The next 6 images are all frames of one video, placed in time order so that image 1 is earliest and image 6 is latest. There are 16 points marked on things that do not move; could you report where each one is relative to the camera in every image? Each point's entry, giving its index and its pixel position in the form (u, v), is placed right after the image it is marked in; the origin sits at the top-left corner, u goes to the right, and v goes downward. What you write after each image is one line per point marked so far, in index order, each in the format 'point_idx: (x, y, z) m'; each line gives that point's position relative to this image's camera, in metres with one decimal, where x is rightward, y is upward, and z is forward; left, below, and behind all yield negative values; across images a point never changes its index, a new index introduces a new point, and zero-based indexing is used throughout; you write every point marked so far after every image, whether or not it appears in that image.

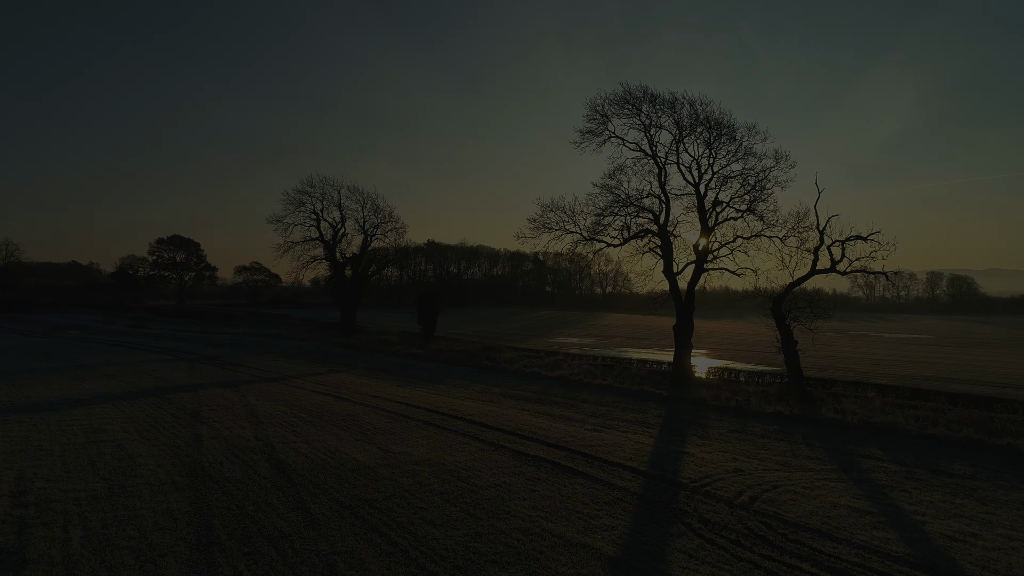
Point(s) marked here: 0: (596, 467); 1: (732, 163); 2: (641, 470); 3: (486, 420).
0: (+1.5, -3.2, +9.9) m
1: (+7.7, +4.4, +19.8) m
2: (+2.3, -3.2, +10.0) m
3: (-0.6, -3.2, +13.7) m
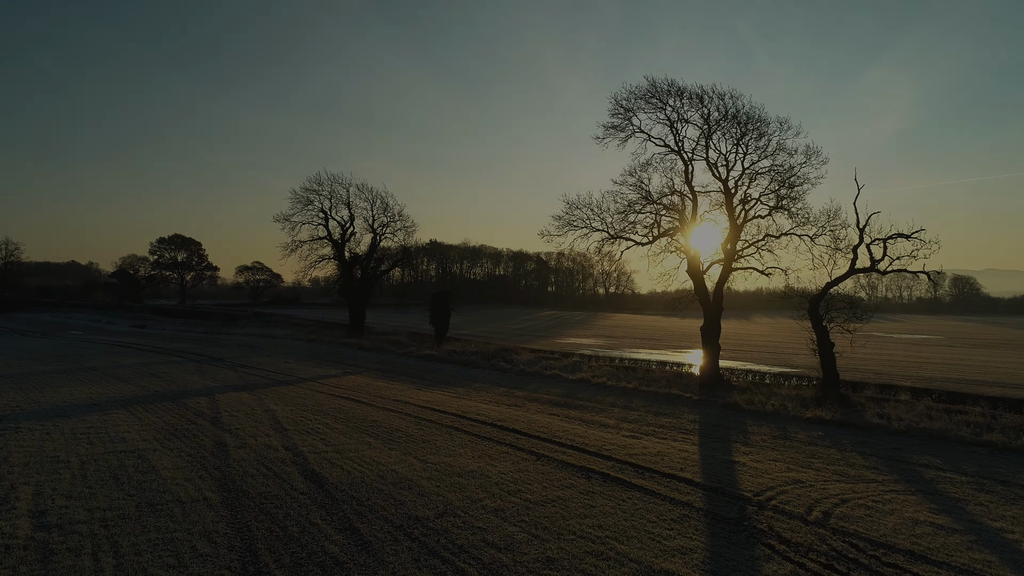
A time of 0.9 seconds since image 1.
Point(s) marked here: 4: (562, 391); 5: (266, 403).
0: (+2.3, -3.2, +9.3) m
1: (+8.5, +4.4, +19.1) m
2: (+3.1, -3.2, +9.4) m
3: (+0.1, -3.2, +13.1) m
4: (+1.7, -3.5, +19.1) m
5: (-6.2, -2.9, +14.2) m
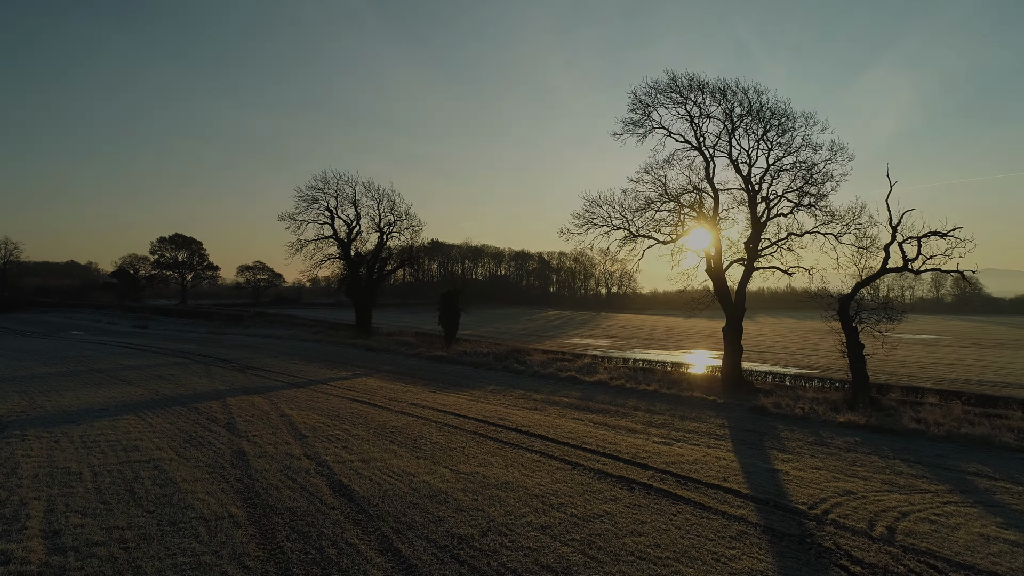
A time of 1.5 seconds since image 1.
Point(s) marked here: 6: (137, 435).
0: (+2.9, -3.2, +8.8) m
1: (+9.1, +4.4, +18.6) m
2: (+3.7, -3.2, +8.9) m
3: (+0.7, -3.2, +12.6) m
4: (+2.3, -3.5, +18.6) m
5: (-5.6, -2.9, +13.7) m
6: (-6.9, -2.7, +10.3) m
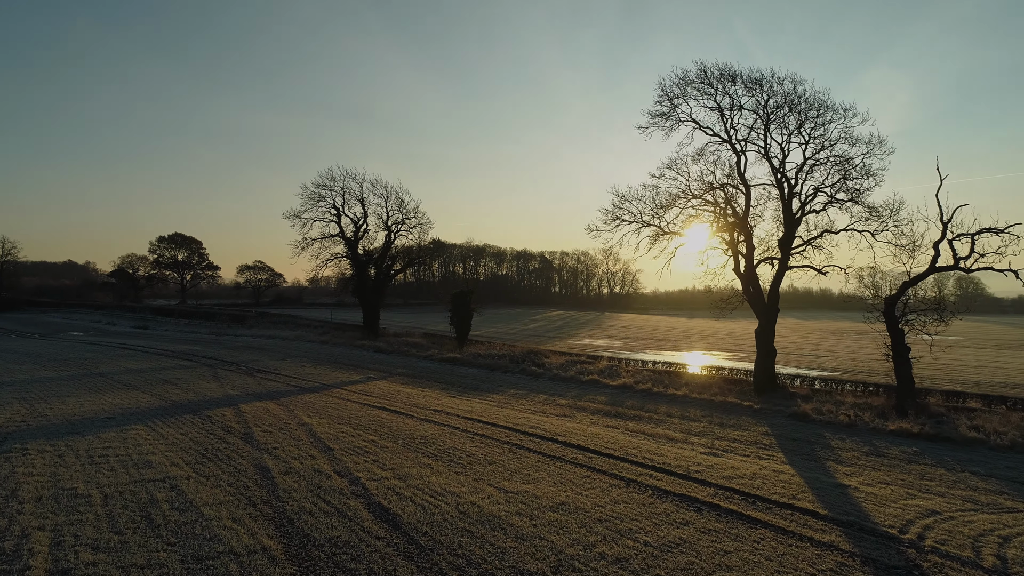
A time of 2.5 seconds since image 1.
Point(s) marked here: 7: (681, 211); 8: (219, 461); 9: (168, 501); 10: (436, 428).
0: (+3.6, -3.2, +8.0) m
1: (+9.8, +4.4, +17.8) m
2: (+4.4, -3.2, +8.0) m
3: (+1.5, -3.2, +11.8) m
4: (+3.0, -3.5, +17.8) m
5: (-4.9, -2.9, +12.8) m
6: (-6.1, -2.7, +9.4) m
7: (+5.6, +2.5, +18.4) m
8: (-4.6, -2.7, +8.7) m
9: (-4.3, -2.6, +6.9) m
10: (-1.7, -3.1, +12.3) m
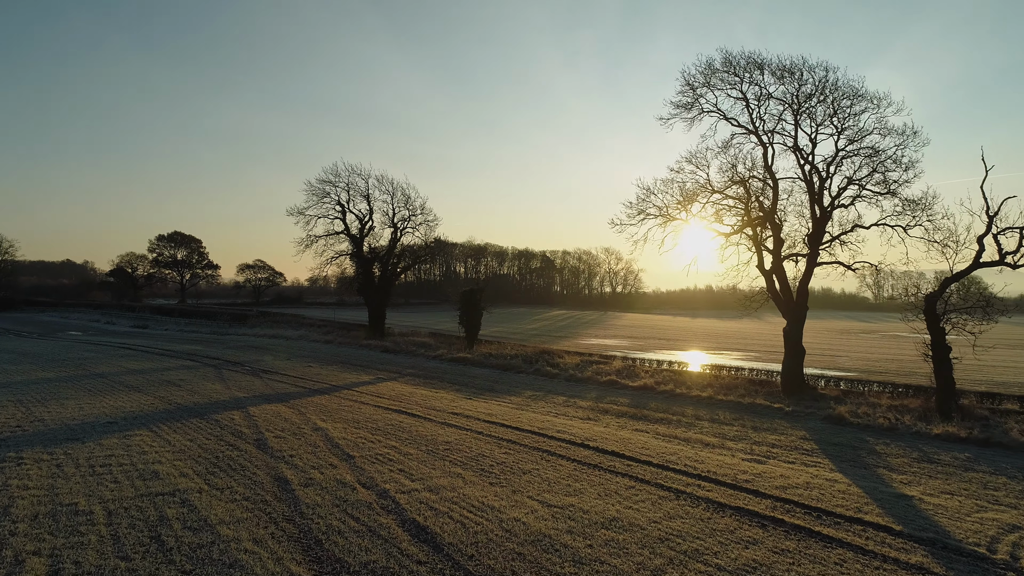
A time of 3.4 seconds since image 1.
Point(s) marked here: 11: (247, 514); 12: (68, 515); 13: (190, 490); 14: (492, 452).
0: (+4.2, -3.1, +7.2) m
1: (+10.4, +4.5, +17.1) m
2: (+5.0, -3.1, +7.3) m
3: (+2.0, -3.1, +11.0) m
4: (+3.6, -3.4, +17.1) m
5: (-4.3, -2.8, +12.1) m
6: (-5.5, -2.6, +8.7) m
7: (+6.2, +2.6, +17.7) m
8: (-4.0, -2.6, +8.0) m
9: (-3.7, -2.5, +6.2) m
10: (-1.1, -3.0, +11.6) m
11: (-3.0, -2.6, +6.4) m
12: (-4.9, -2.5, +6.2) m
13: (-4.1, -2.5, +7.1) m
14: (-0.3, -2.9, +10.0) m
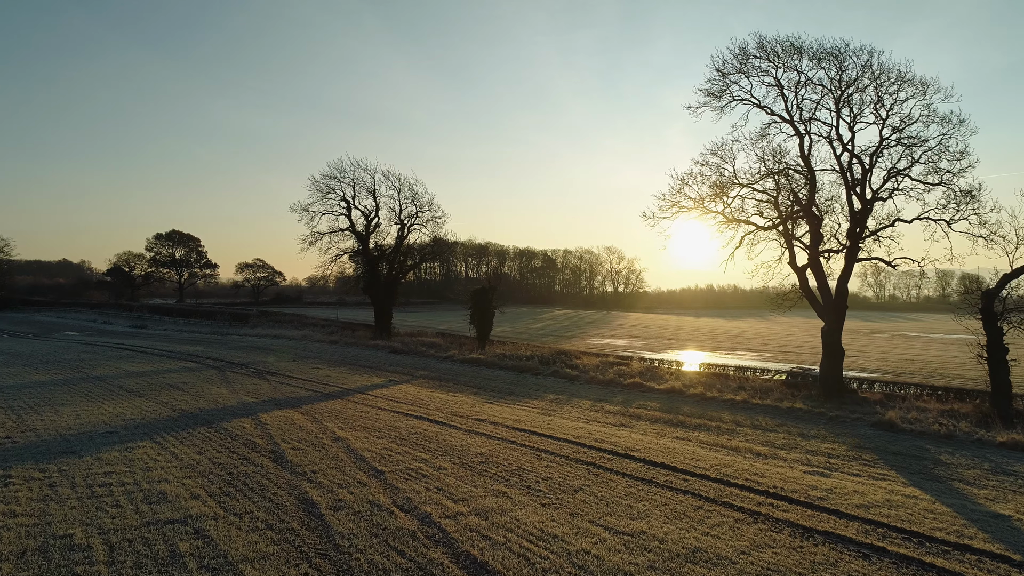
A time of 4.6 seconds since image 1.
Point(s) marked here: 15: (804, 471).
0: (+4.9, -3.0, +6.3) m
1: (+11.1, +4.5, +16.2) m
2: (+5.7, -3.1, +6.4) m
3: (+2.7, -3.1, +10.1) m
4: (+4.2, -3.3, +16.1) m
5: (-3.6, -2.8, +11.1) m
6: (-4.8, -2.5, +7.7) m
7: (+6.8, +2.7, +16.8) m
8: (-3.3, -2.5, +7.0) m
9: (-3.0, -2.5, +5.2) m
10: (-0.4, -2.9, +10.6) m
11: (-2.3, -2.5, +5.4) m
12: (-4.2, -2.4, +5.2) m
13: (-3.4, -2.5, +6.1) m
14: (+0.4, -2.9, +9.0) m
15: (+5.2, -3.3, +10.0) m
